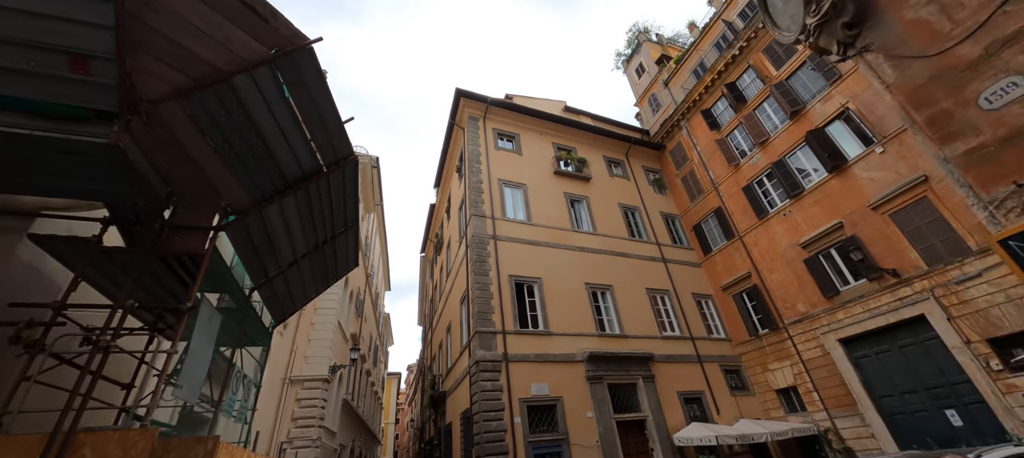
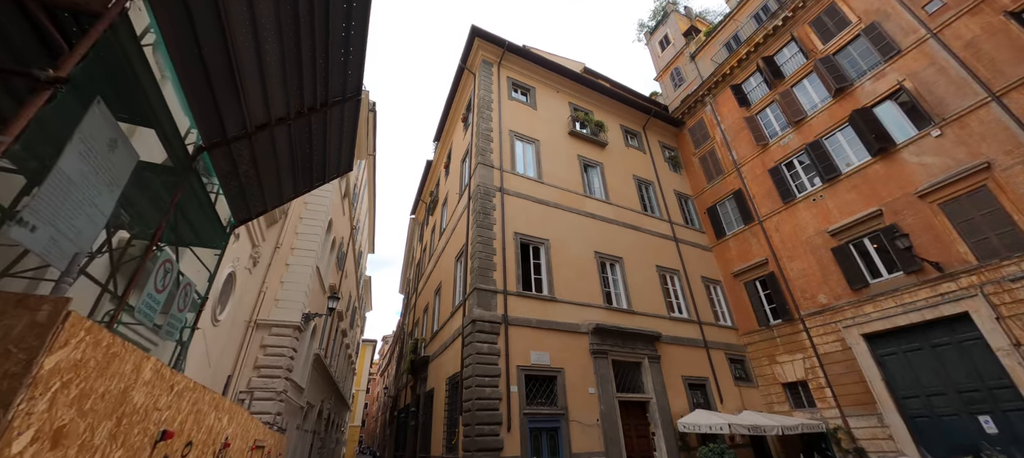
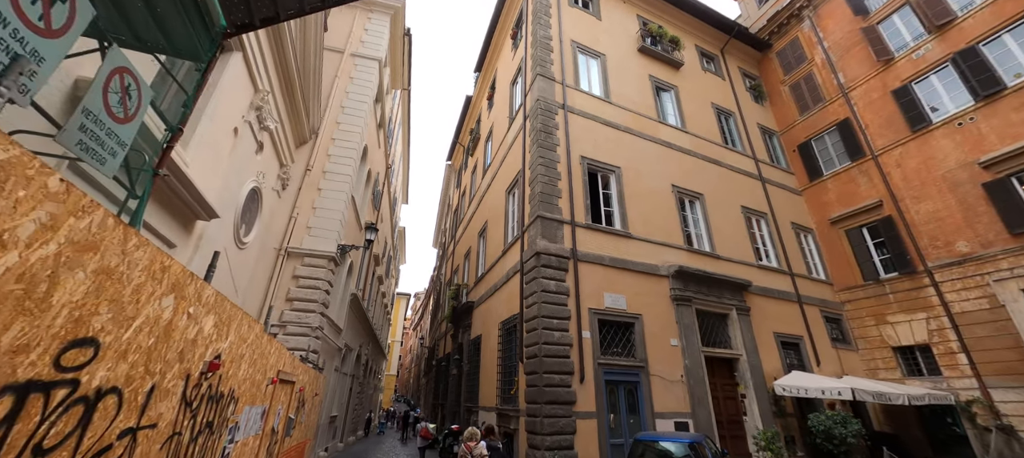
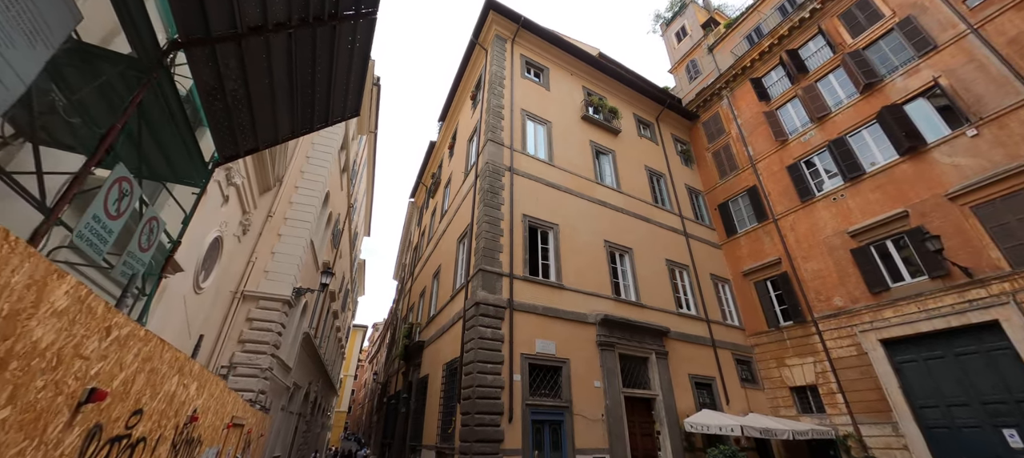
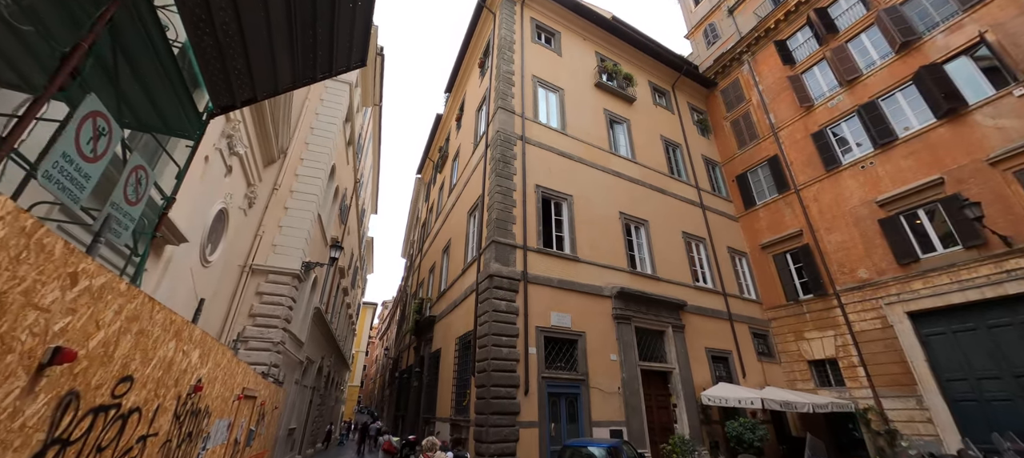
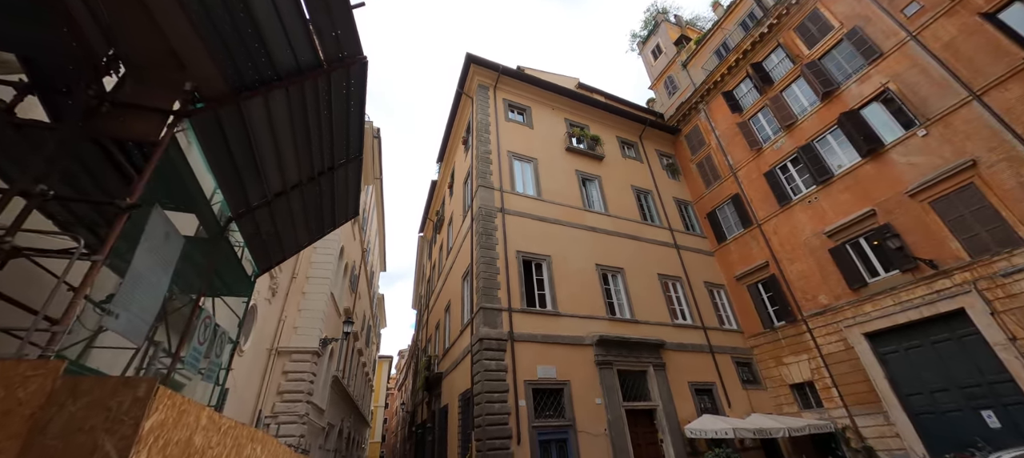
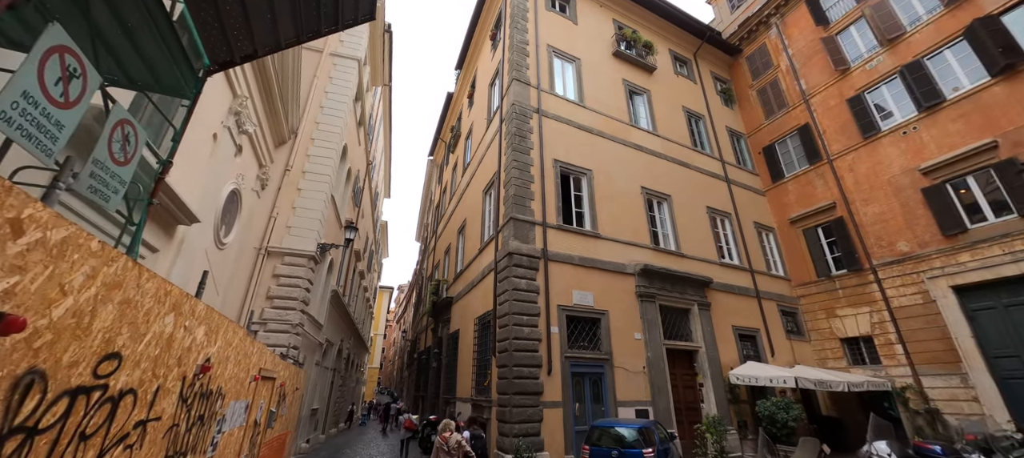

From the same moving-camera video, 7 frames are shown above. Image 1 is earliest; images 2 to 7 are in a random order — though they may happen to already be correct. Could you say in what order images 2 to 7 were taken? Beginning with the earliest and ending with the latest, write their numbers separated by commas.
6, 2, 4, 5, 7, 3
